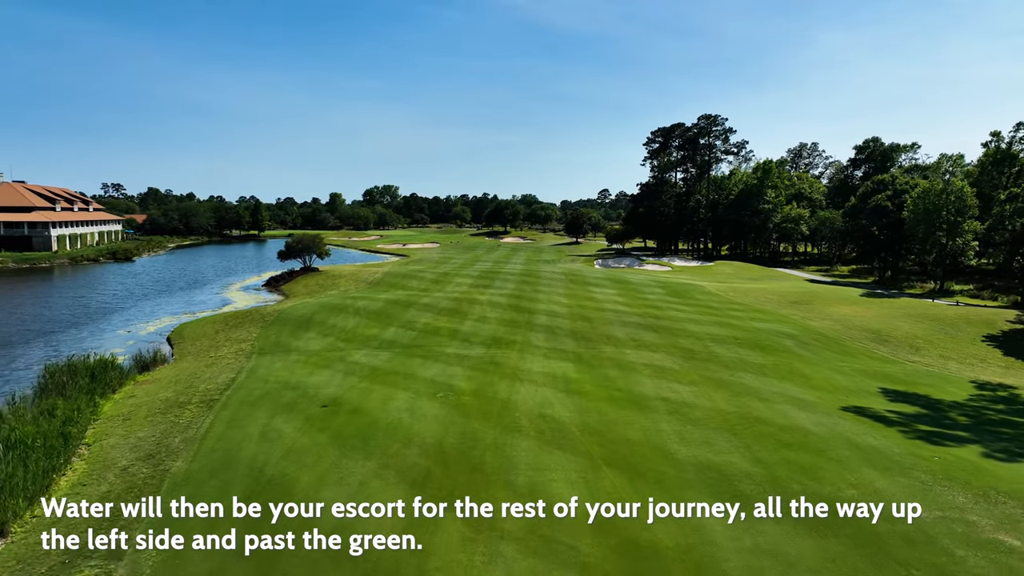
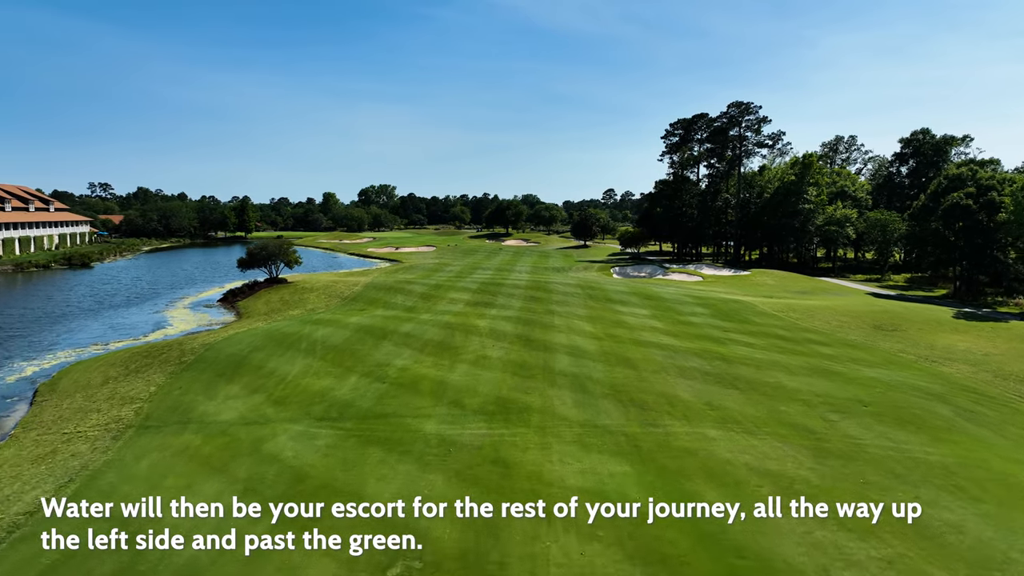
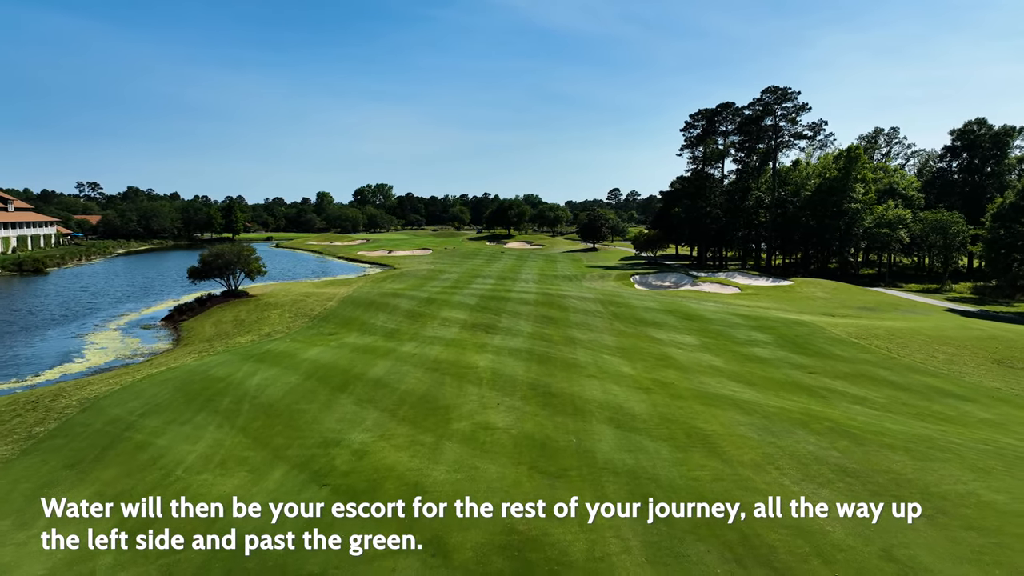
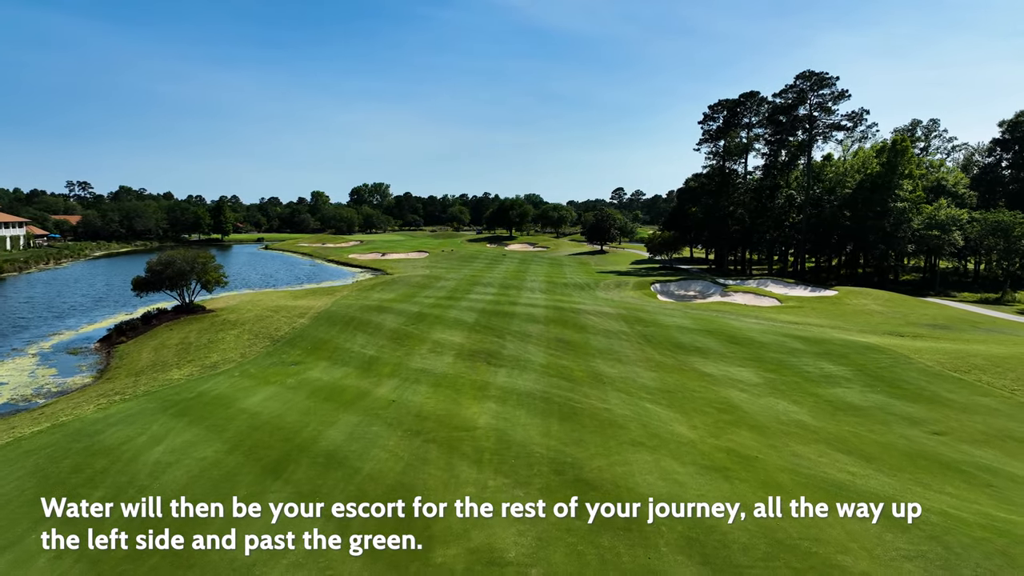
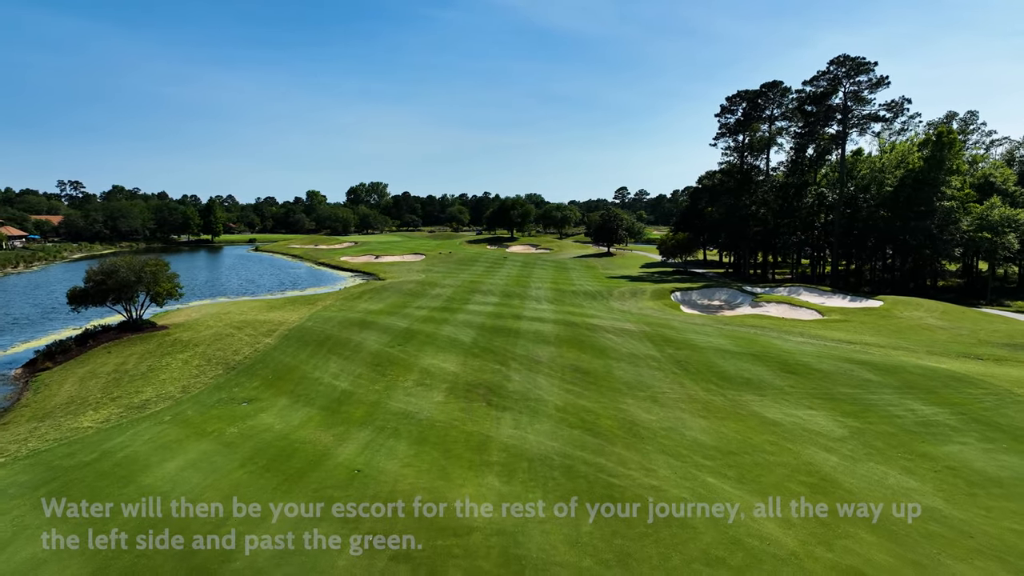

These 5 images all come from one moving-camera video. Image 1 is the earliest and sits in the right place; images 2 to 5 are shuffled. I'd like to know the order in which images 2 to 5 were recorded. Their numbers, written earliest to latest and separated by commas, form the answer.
2, 3, 4, 5
